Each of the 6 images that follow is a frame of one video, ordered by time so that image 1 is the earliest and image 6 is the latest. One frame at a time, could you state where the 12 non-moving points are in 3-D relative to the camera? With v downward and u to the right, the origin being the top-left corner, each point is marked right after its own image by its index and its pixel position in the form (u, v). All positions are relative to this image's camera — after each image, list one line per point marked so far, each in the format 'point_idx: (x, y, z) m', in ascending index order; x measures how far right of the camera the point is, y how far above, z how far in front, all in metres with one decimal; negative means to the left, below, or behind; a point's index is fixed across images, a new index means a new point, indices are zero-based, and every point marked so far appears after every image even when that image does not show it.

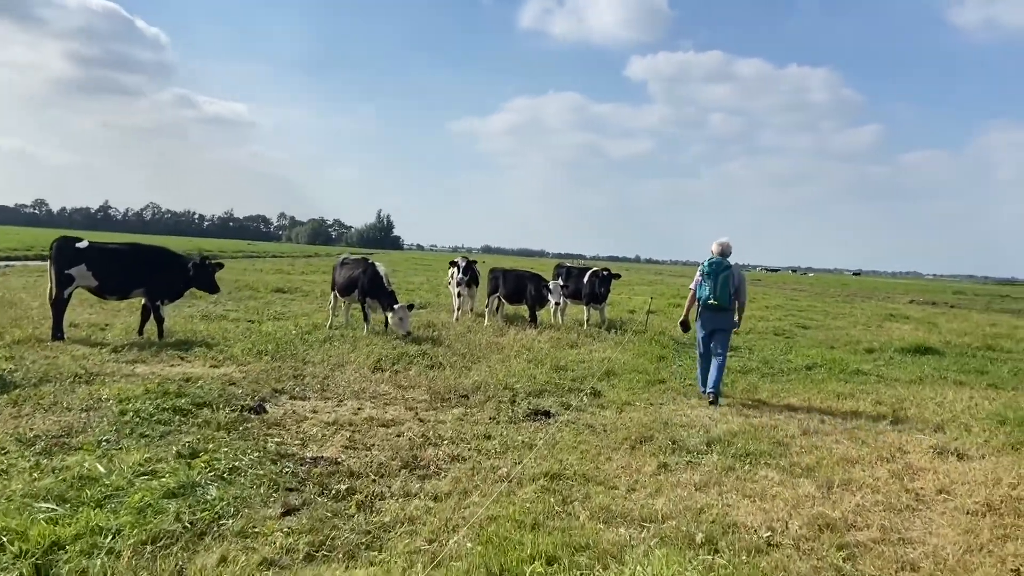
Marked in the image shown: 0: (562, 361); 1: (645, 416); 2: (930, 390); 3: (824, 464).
0: (+0.6, -0.9, +10.0) m
1: (+1.2, -1.2, +7.2) m
2: (+5.1, -1.2, +9.7) m
3: (+2.2, -1.3, +5.7) m
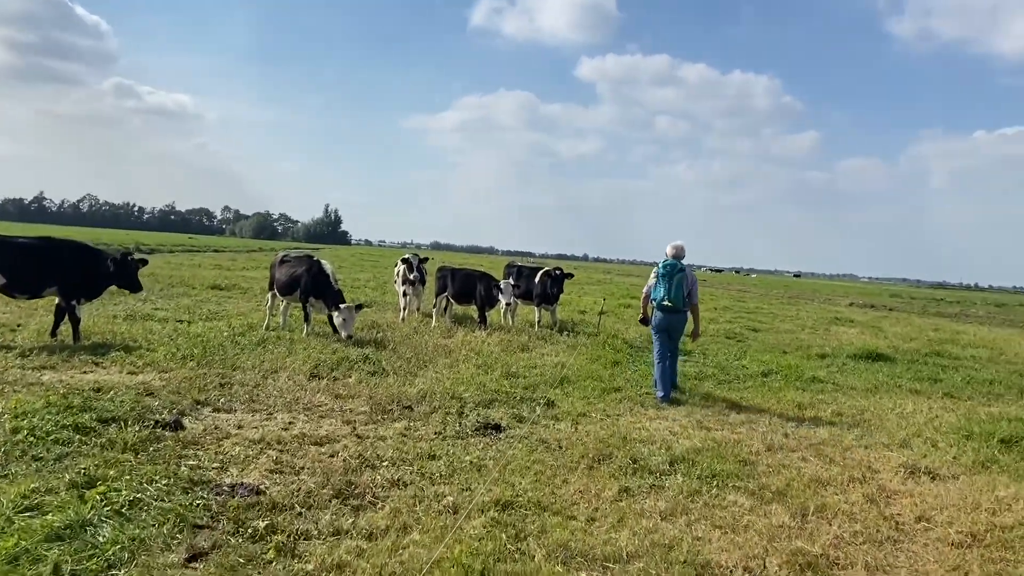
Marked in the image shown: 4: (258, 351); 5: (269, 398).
0: (0.0, -0.9, +9.5) m
1: (+0.8, -1.2, +6.8) m
2: (+4.5, -1.3, +9.4) m
3: (+1.9, -1.3, +5.3) m
4: (-2.9, -0.7, +9.1) m
5: (-2.2, -1.0, +7.0) m
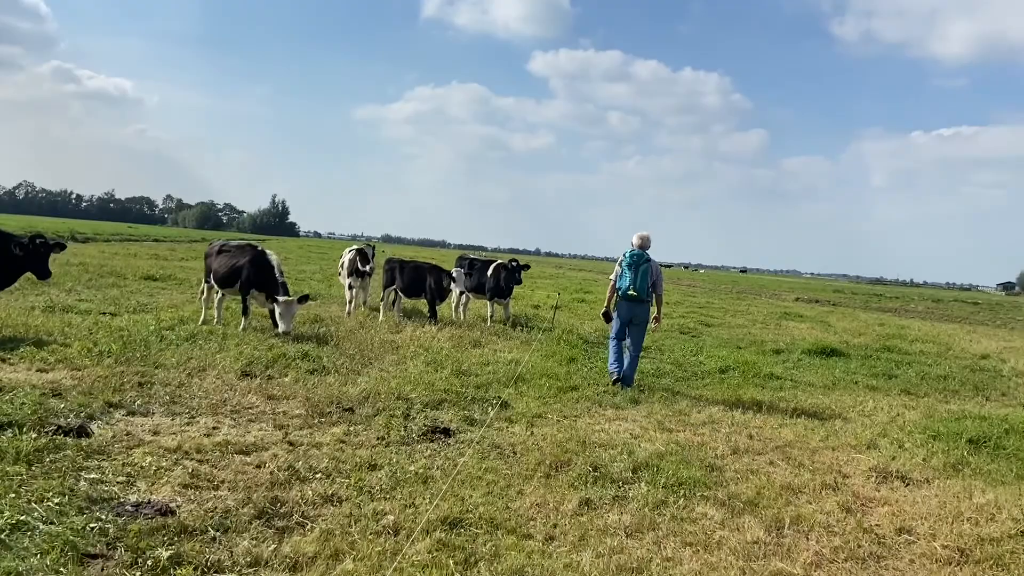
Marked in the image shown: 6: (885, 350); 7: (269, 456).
0: (-0.5, -0.9, +9.0) m
1: (+0.4, -1.2, +6.3) m
2: (+3.9, -1.3, +9.2) m
3: (+1.6, -1.3, +4.9) m
4: (-3.4, -0.6, +8.4) m
5: (-2.6, -0.9, +6.4) m
6: (+7.0, -1.2, +14.9) m
7: (-1.5, -1.1, +5.0) m
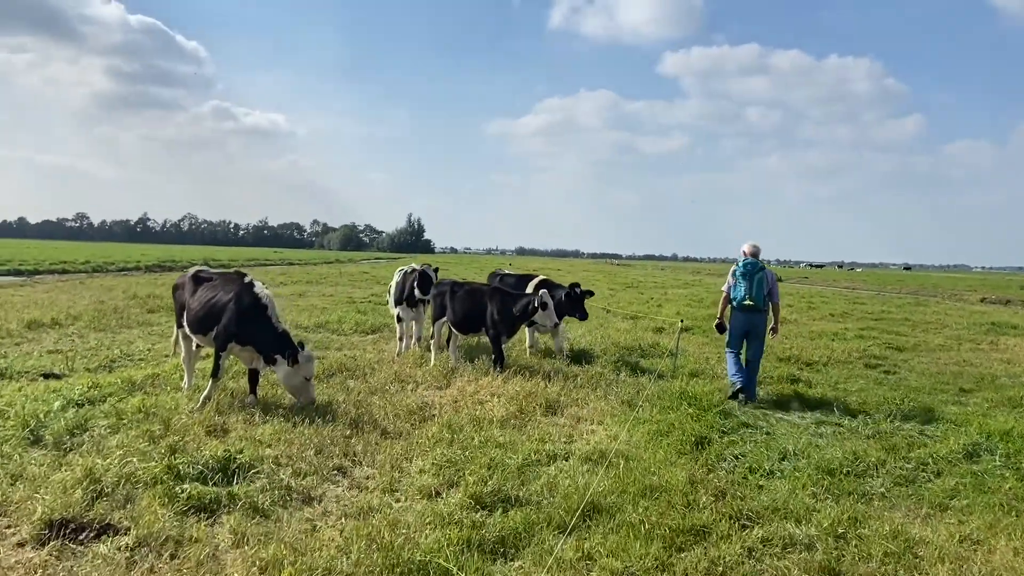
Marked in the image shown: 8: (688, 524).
0: (-0.1, -1.2, +5.1) m
1: (+0.4, -1.4, +2.3) m
2: (+4.4, -1.4, +4.5) m
3: (+1.4, -1.5, +0.7) m
4: (-3.0, -1.0, +5.0) m
5: (-2.5, -1.3, +2.9) m
6: (+8.4, -1.2, +9.6) m
7: (-1.7, -1.4, +1.3) m
8: (+1.0, -1.3, +4.3) m
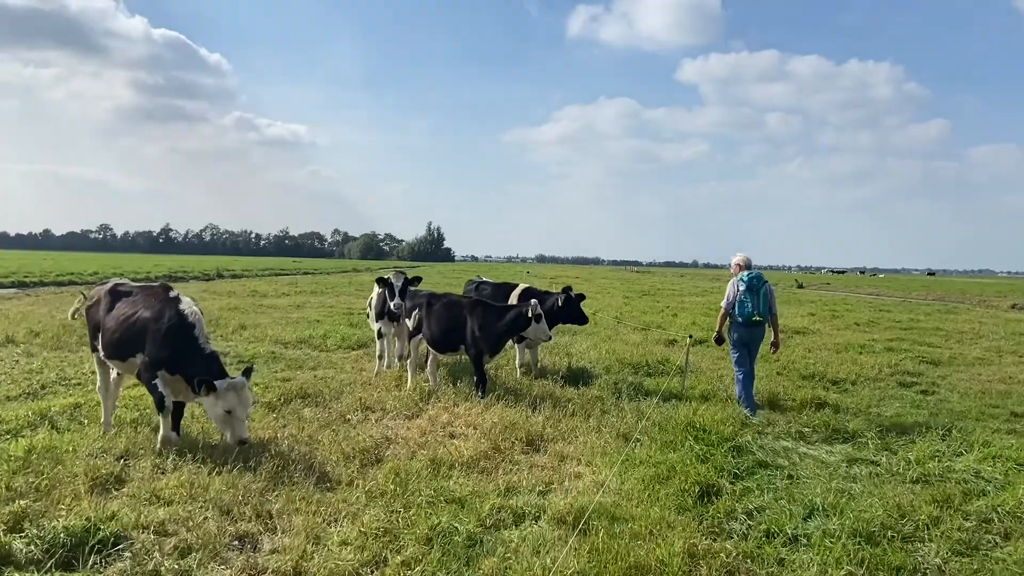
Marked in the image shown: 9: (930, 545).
0: (-0.3, -1.3, +3.9) m
1: (+0.1, -1.5, +1.1) m
2: (+4.1, -1.5, +3.3) m
3: (+1.0, -1.5, -0.5) m
4: (-3.3, -1.2, +3.9) m
5: (-2.8, -1.3, +1.8) m
6: (+8.2, -1.3, +8.2) m
7: (-2.1, -1.4, +0.2) m
8: (+0.7, -1.4, +3.1) m
9: (+2.4, -1.4, +4.5) m
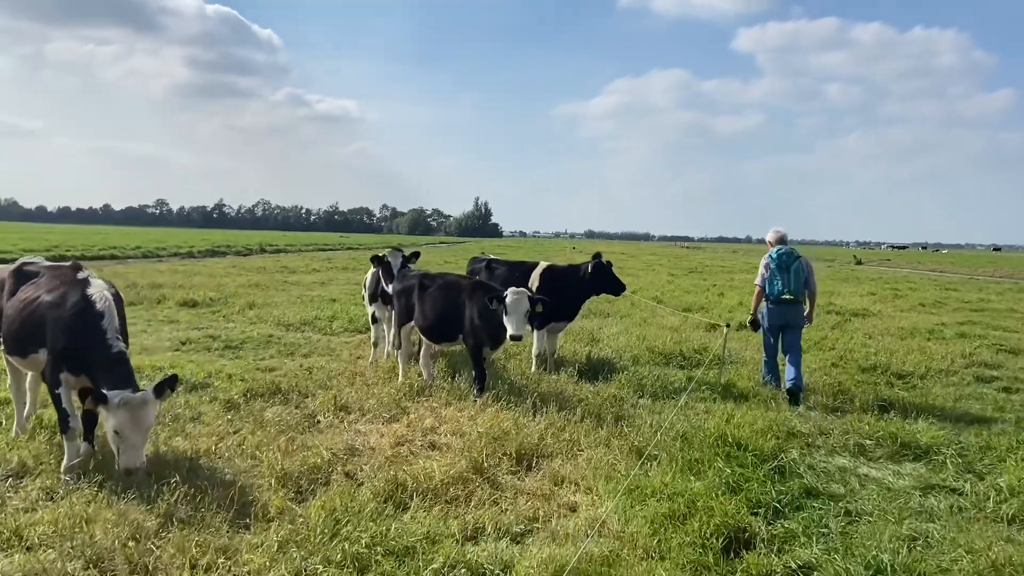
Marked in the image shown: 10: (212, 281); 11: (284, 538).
0: (-0.6, -1.2, +2.8) m
1: (-0.4, -1.5, 0.0) m
2: (+3.8, -1.5, +1.9) m
3: (+0.5, -1.6, -1.7) m
4: (-3.5, -1.1, +3.0) m
5: (-3.2, -1.4, +0.8) m
6: (+8.2, -1.2, +6.6) m
7: (-2.5, -1.5, -0.8) m
8: (+0.4, -1.3, +2.0) m
9: (+2.2, -1.3, +3.2) m
10: (-7.5, +0.1, +19.6) m
11: (-1.0, -1.2, +3.7) m
